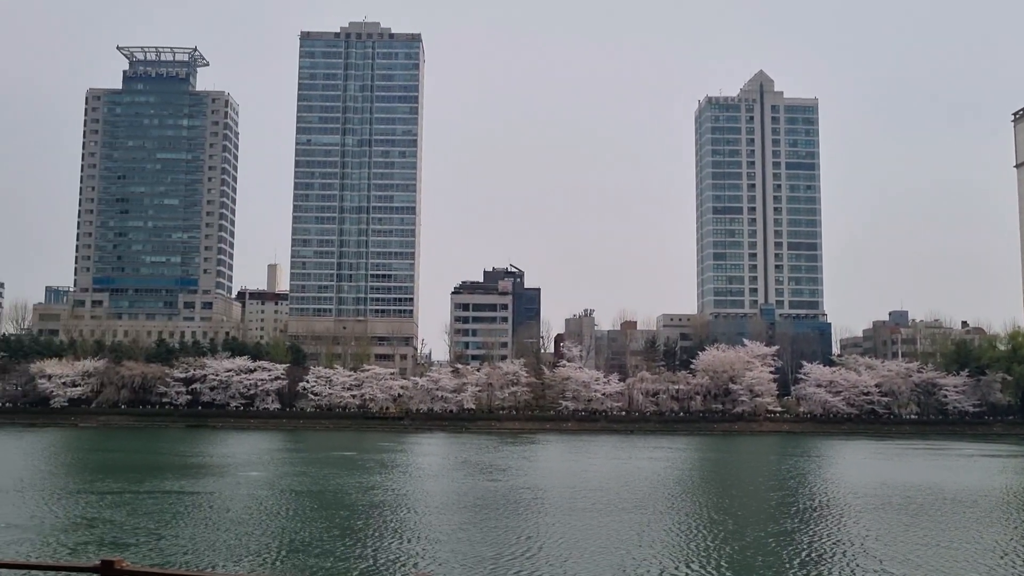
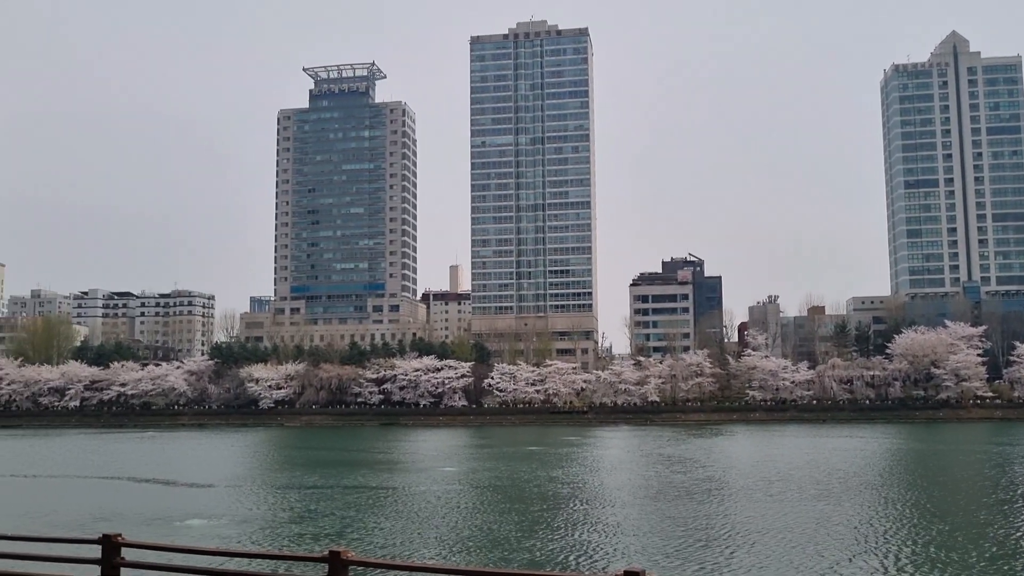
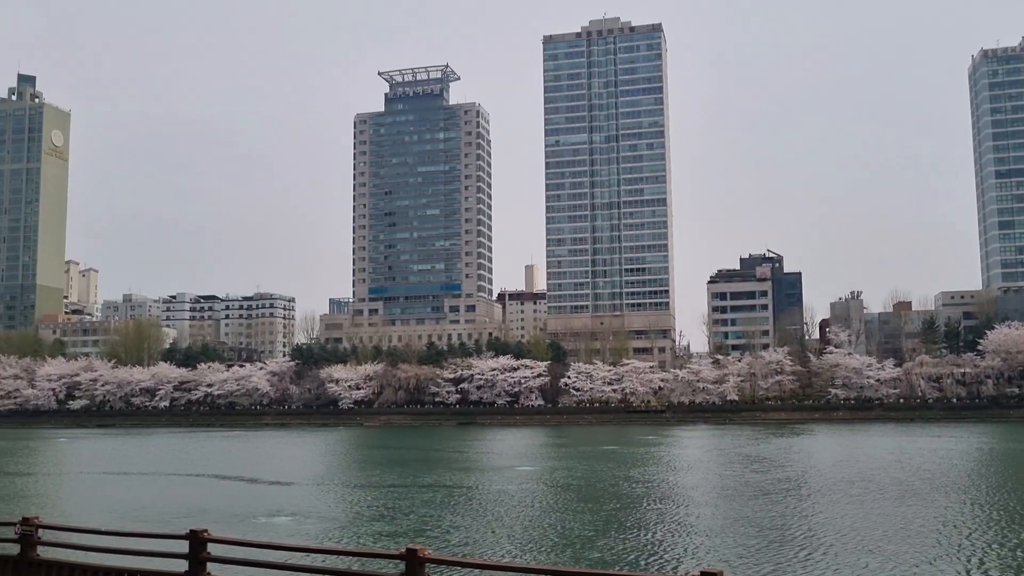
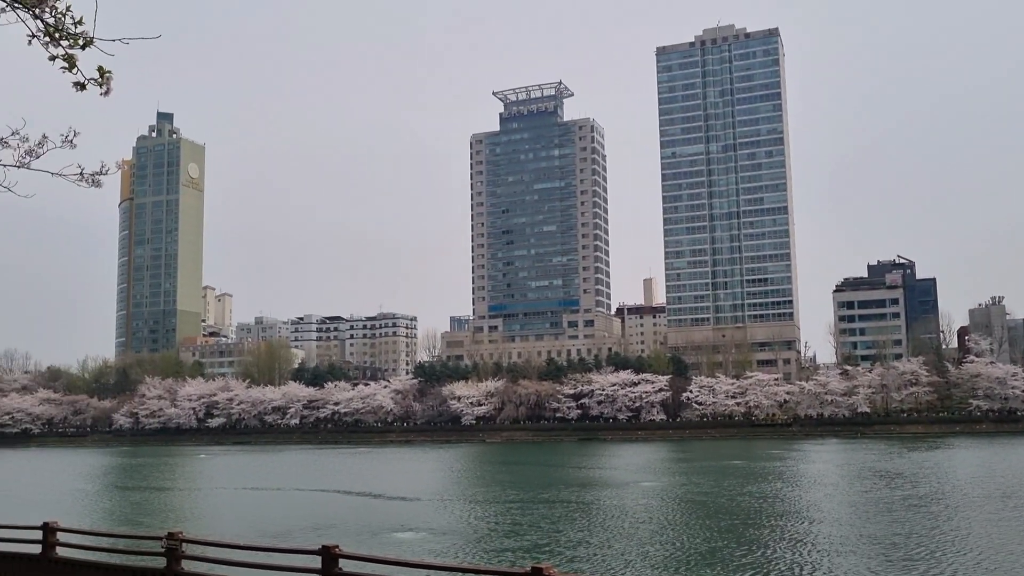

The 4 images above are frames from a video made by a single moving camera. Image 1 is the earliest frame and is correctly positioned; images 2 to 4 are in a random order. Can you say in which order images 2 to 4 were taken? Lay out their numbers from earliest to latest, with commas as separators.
2, 3, 4
